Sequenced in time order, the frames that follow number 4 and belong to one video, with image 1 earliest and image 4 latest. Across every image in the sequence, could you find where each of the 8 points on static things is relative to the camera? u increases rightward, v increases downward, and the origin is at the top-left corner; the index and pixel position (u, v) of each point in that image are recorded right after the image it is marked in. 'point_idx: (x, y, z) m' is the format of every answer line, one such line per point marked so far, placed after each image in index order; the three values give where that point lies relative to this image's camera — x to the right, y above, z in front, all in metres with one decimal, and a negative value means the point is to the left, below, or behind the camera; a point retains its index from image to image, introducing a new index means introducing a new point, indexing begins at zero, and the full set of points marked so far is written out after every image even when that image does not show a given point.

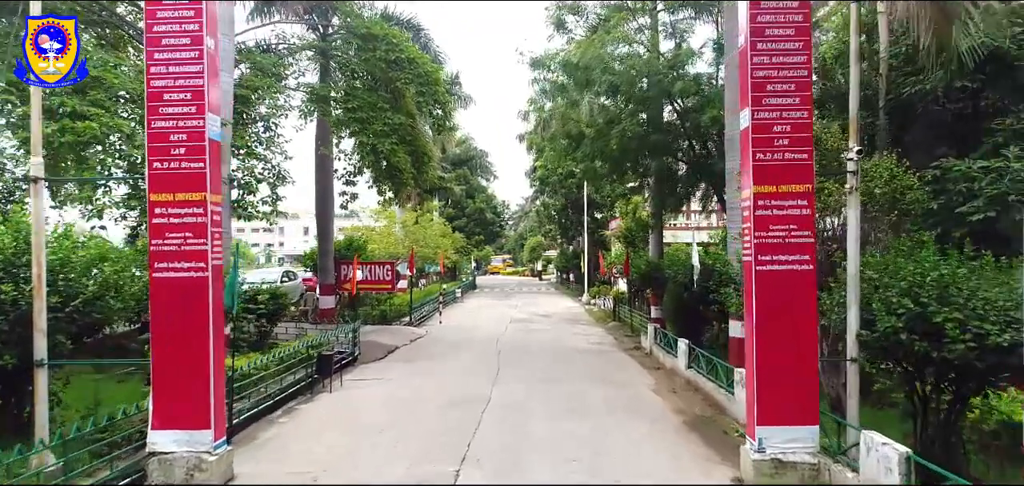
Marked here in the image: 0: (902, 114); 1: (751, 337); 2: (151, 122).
0: (+7.3, +2.4, +12.0) m
1: (+2.5, -0.9, +6.7) m
2: (-3.8, +1.3, +6.7) m
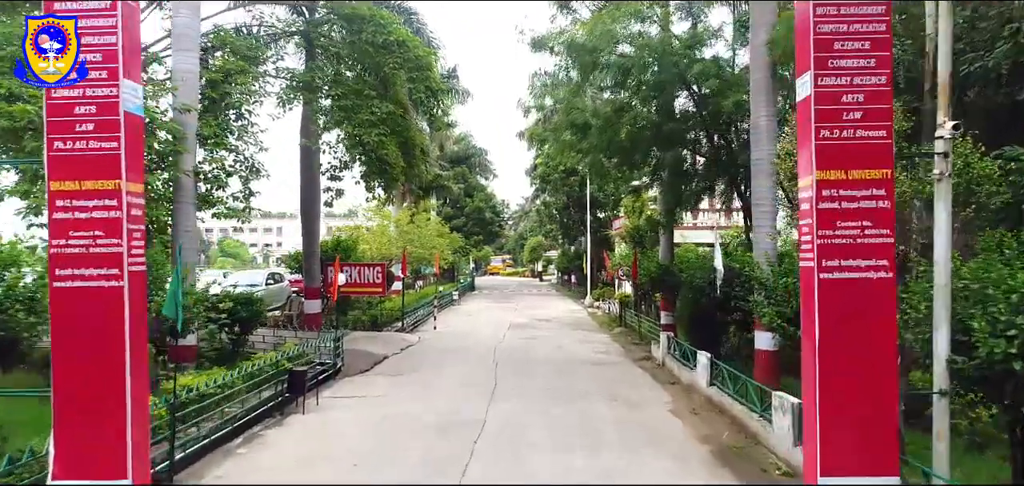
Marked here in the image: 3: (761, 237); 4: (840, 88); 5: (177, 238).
0: (+7.3, +2.4, +10.6) m
1: (+2.5, -0.9, +5.2) m
2: (-3.8, +1.3, +5.3) m
3: (+4.3, +0.1, +11.1) m
4: (+2.6, +1.3, +5.2) m
5: (-6.2, +0.1, +11.9) m
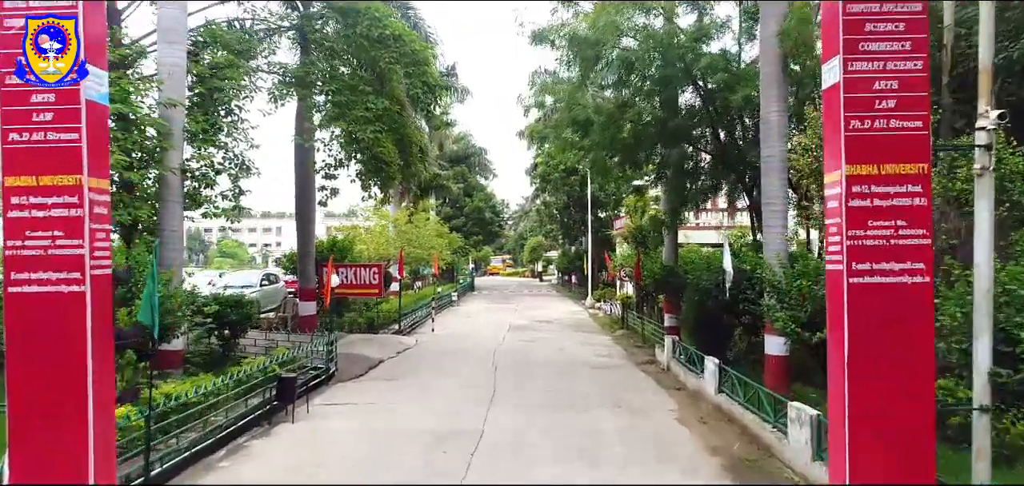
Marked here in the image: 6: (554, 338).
0: (+7.3, +2.4, +10.2) m
1: (+2.5, -0.9, +4.8) m
2: (-3.8, +1.2, +4.8) m
3: (+4.3, +0.1, +10.6) m
4: (+2.6, +1.2, +4.7) m
5: (-6.2, +0.1, +11.4) m
6: (+1.3, -2.9, +19.5) m
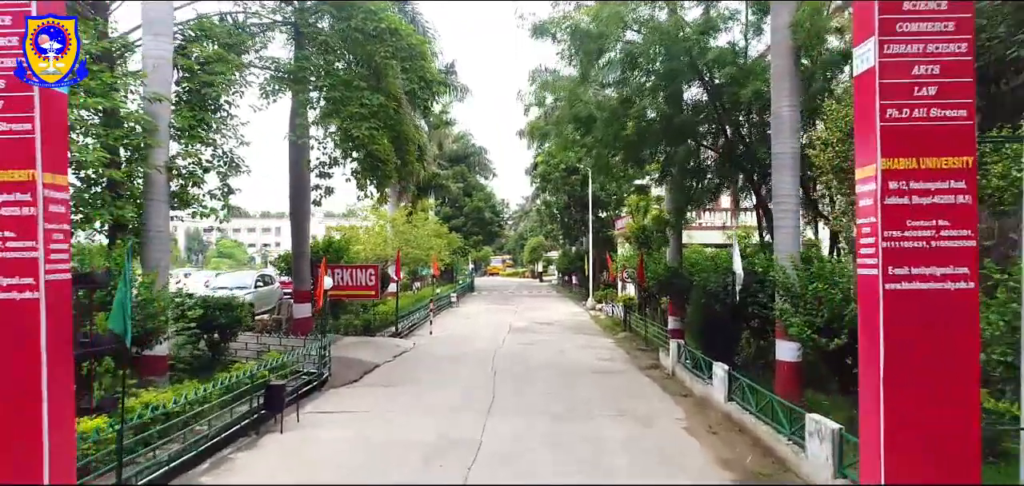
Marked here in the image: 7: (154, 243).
0: (+7.3, +2.4, +9.7) m
1: (+2.5, -0.9, +4.3) m
2: (-3.8, +1.2, +4.3) m
3: (+4.3, +0.1, +10.1) m
4: (+2.6, +1.2, +4.2) m
5: (-6.2, +0.1, +10.9) m
6: (+1.3, -2.9, +19.1) m
7: (-6.1, 0.0, +11.0) m
